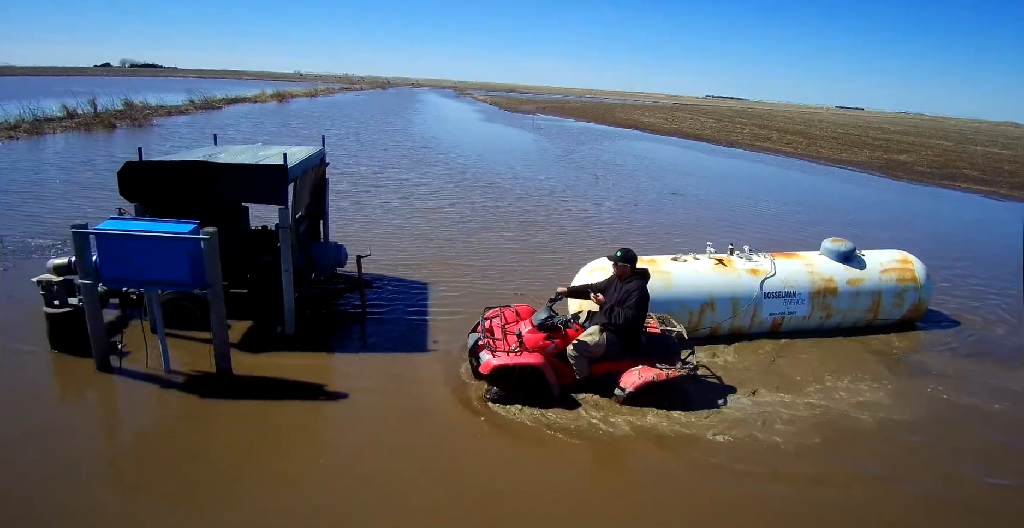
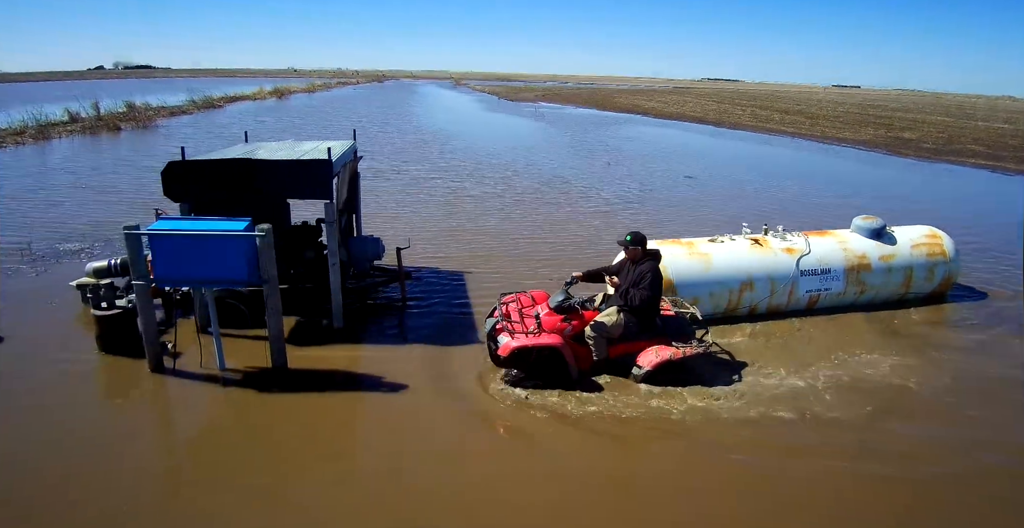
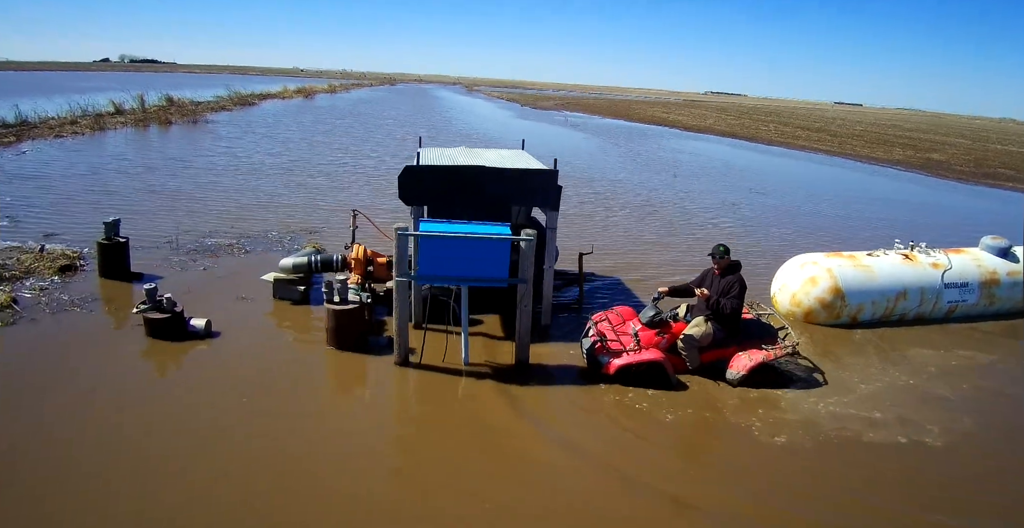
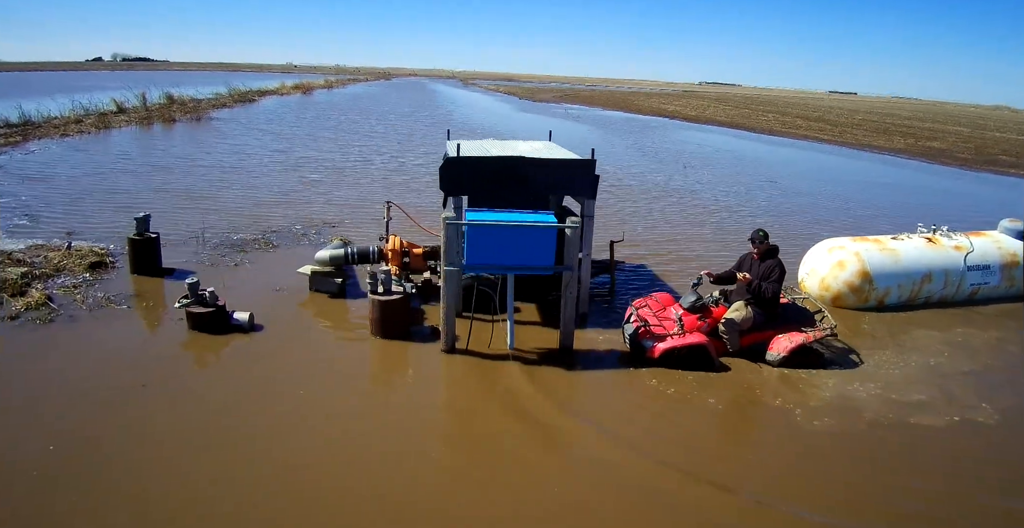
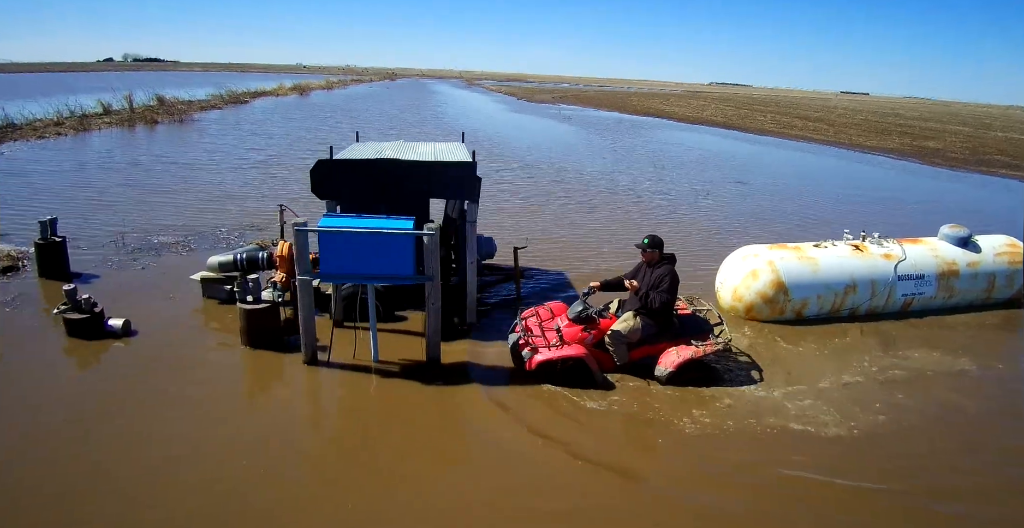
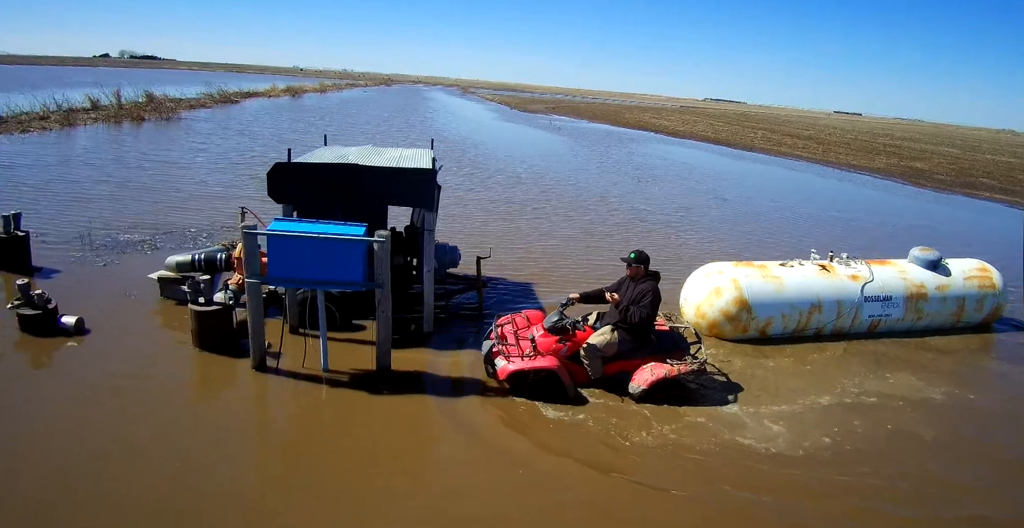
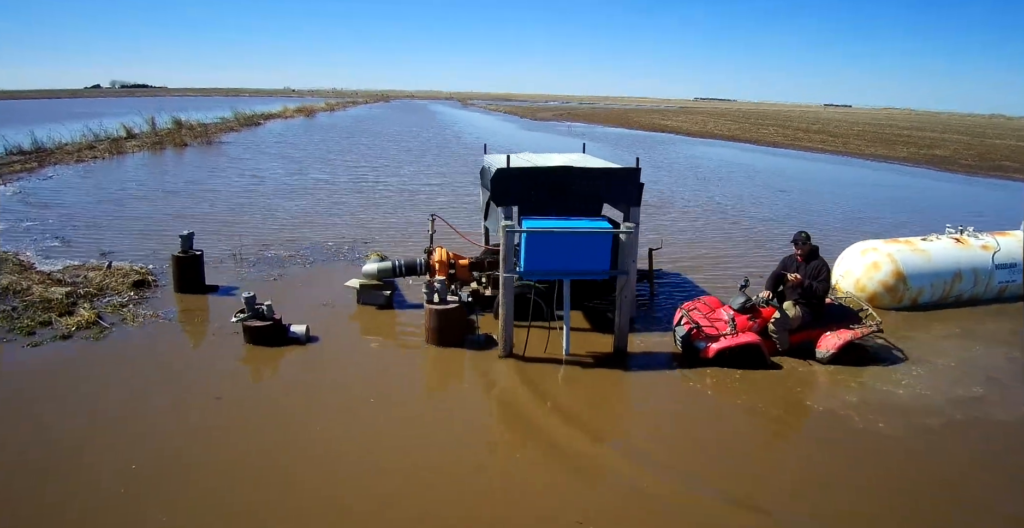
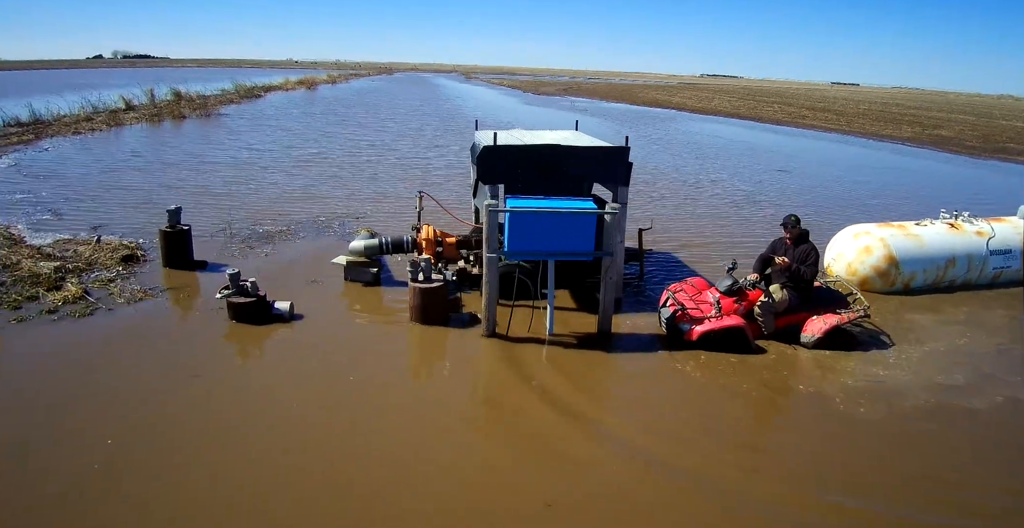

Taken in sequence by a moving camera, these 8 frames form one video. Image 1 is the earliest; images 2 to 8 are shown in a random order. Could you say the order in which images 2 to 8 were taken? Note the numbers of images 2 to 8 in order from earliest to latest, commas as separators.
2, 6, 5, 3, 4, 8, 7
